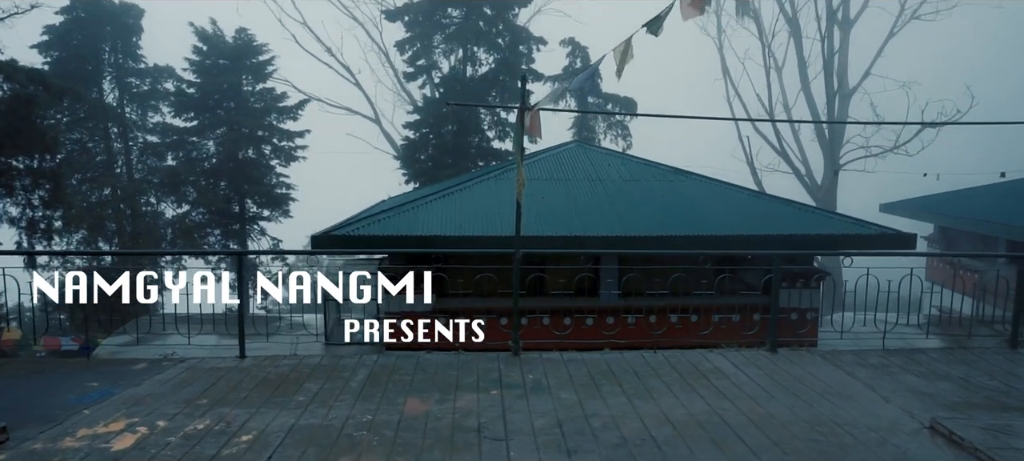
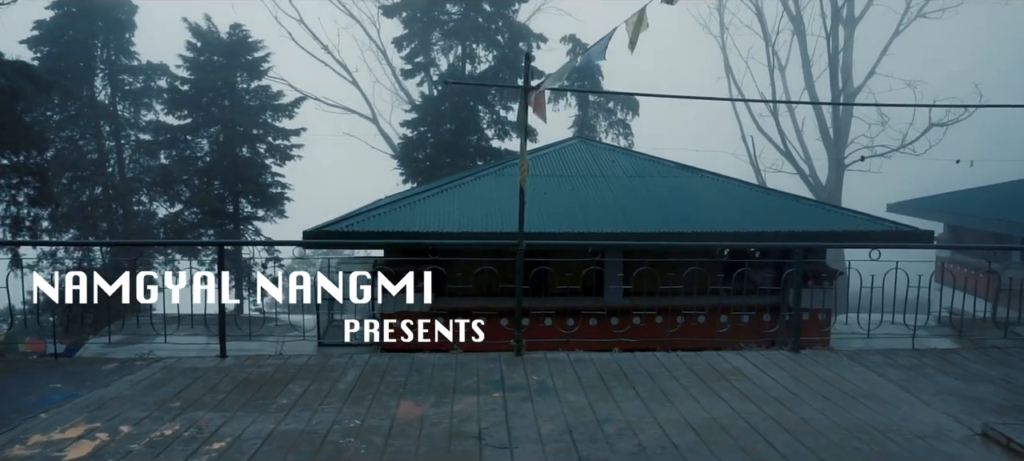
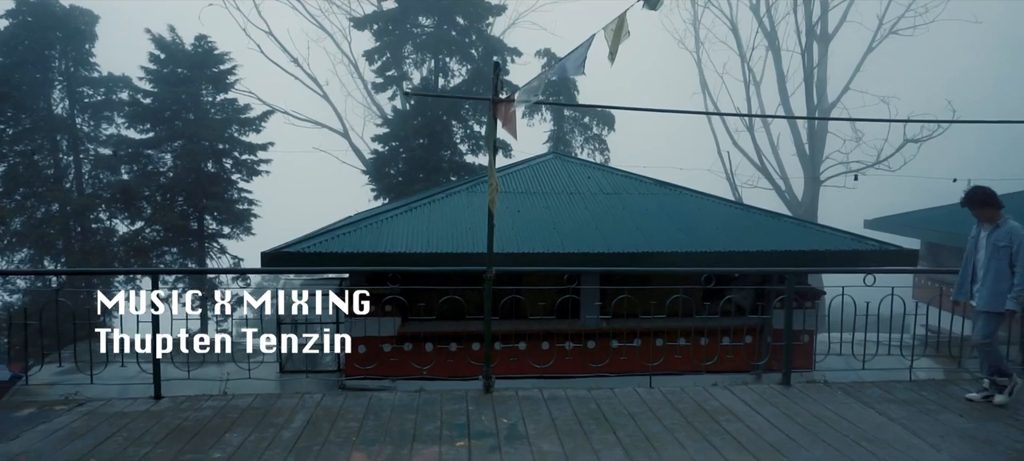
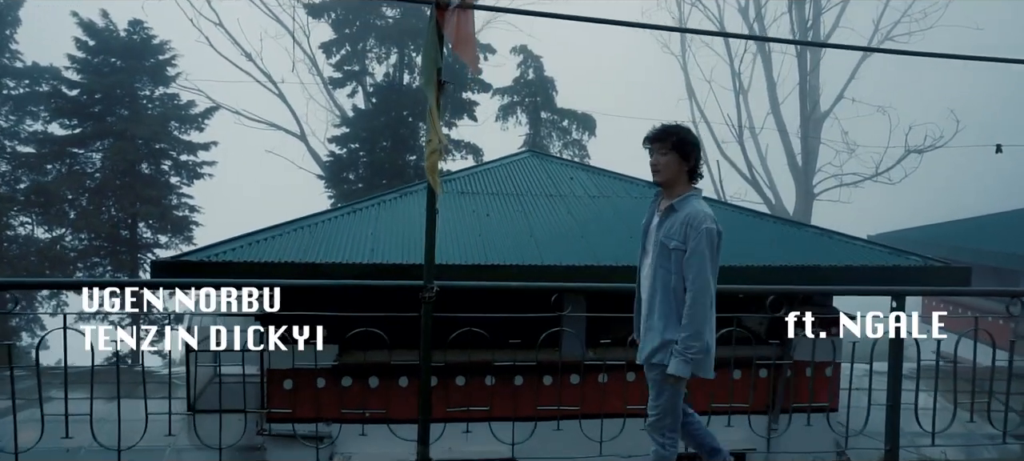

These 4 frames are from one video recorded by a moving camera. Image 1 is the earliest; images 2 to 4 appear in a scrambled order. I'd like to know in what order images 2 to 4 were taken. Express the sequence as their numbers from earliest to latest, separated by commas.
2, 3, 4
